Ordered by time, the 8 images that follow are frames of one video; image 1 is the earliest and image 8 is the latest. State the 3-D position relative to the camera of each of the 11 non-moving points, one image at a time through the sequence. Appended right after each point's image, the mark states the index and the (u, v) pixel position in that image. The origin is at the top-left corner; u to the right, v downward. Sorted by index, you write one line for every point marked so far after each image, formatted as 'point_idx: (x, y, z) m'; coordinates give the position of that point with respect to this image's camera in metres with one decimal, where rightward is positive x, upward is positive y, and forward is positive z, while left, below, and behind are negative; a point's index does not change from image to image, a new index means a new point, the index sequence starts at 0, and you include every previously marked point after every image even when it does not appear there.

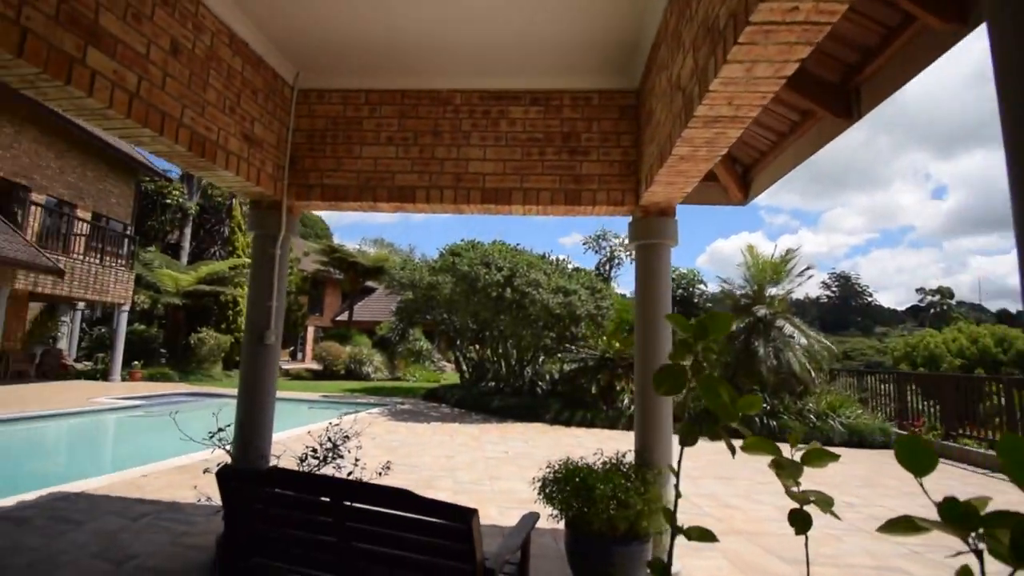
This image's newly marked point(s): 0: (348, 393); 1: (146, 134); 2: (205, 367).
0: (-5.2, -3.4, +15.8) m
1: (-1.9, +0.8, +2.6) m
2: (-12.2, -3.2, +19.7) m
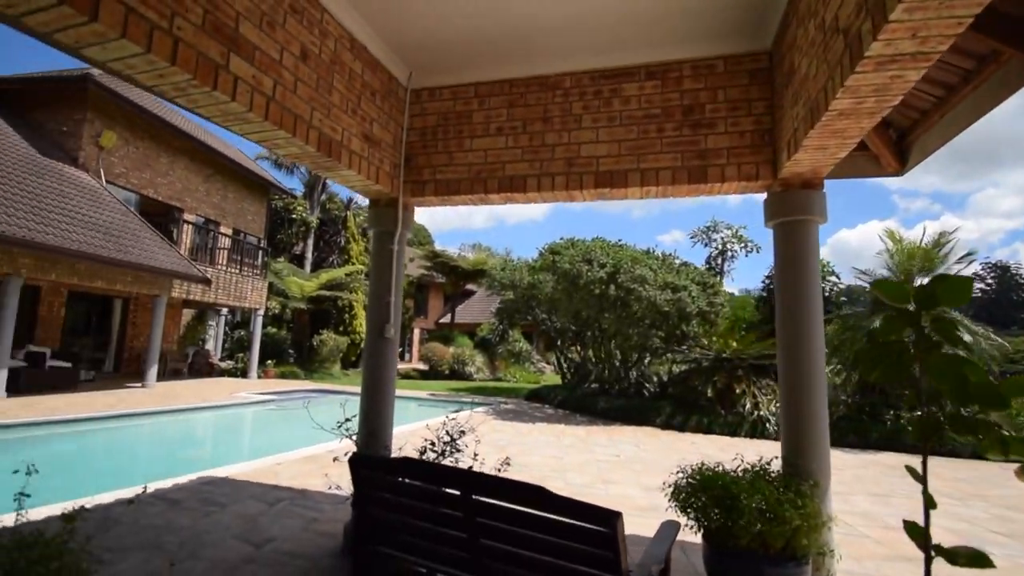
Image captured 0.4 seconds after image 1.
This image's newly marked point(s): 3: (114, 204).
0: (-1.9, -3.4, +16.3) m
1: (-1.2, +0.8, +2.7) m
2: (-8.0, -3.4, +21.5) m
3: (-11.4, +2.3, +14.4) m
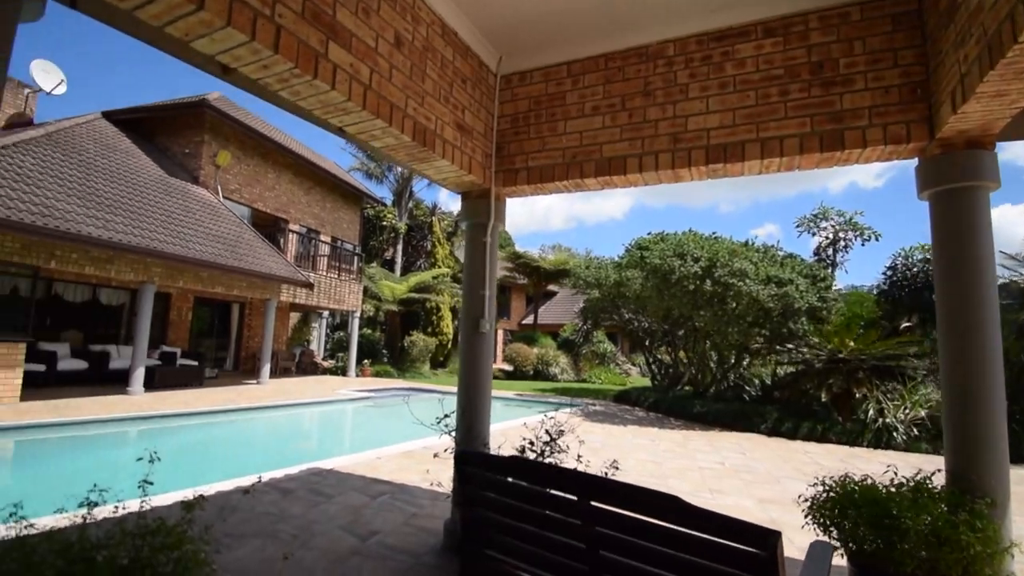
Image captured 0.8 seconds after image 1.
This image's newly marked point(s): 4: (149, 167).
0: (+0.9, -3.4, +16.2) m
1: (-0.7, +0.9, +2.7) m
2: (-4.3, -3.5, +22.3) m
3: (-8.8, +2.2, +15.8) m
4: (-10.7, +3.5, +14.9) m
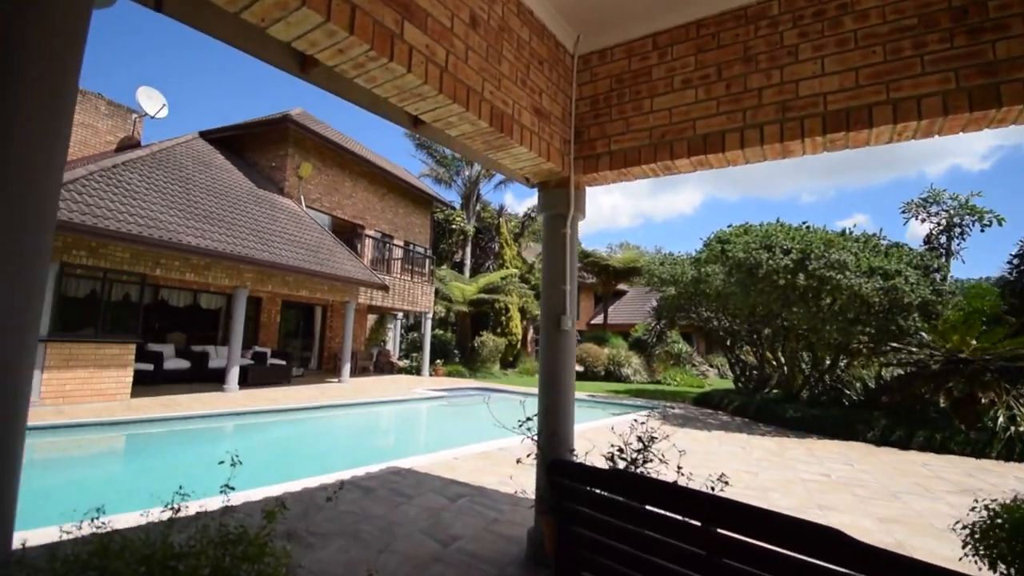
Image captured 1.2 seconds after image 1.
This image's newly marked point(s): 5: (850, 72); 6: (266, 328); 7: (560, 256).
0: (+3.2, -3.3, +15.7) m
1: (-0.3, +0.9, +2.5) m
2: (-1.1, -3.5, +22.4) m
3: (-6.6, +2.1, +16.7) m
4: (-8.6, +3.4, +16.0) m
5: (+1.7, +1.1, +2.6) m
6: (-8.1, -1.3, +16.6) m
7: (+0.3, +0.2, +3.4) m
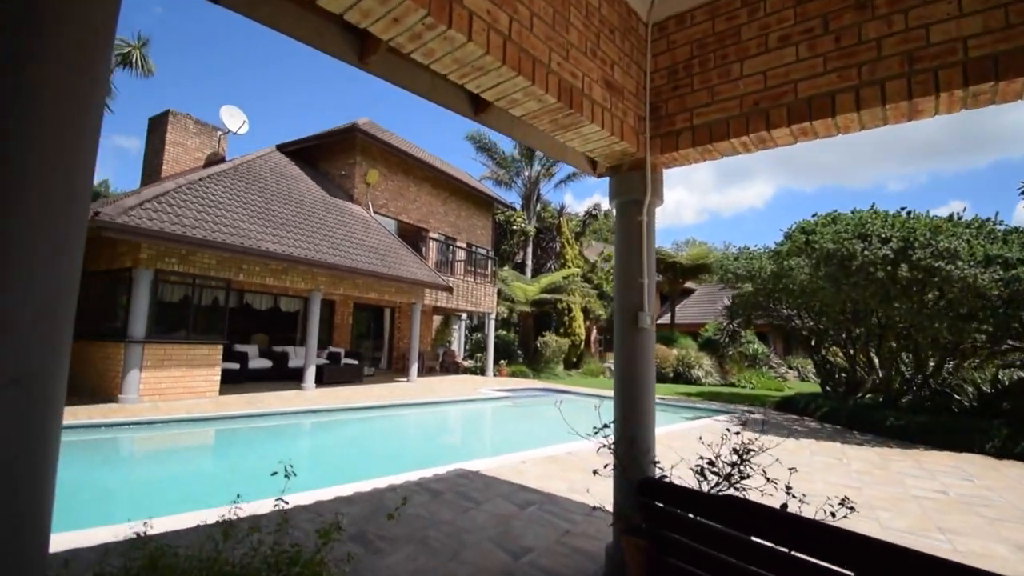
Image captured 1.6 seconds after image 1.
0: (+5.2, -3.2, +14.9) m
1: (0.0, +0.9, +2.3) m
2: (+1.7, -3.5, +22.2) m
3: (-4.5, +2.0, +17.1) m
4: (-6.6, +3.3, +16.7) m
5: (+2.1, +1.2, +2.1) m
6: (-6.0, -1.4, +17.2) m
7: (+0.8, +0.3, +3.1) m
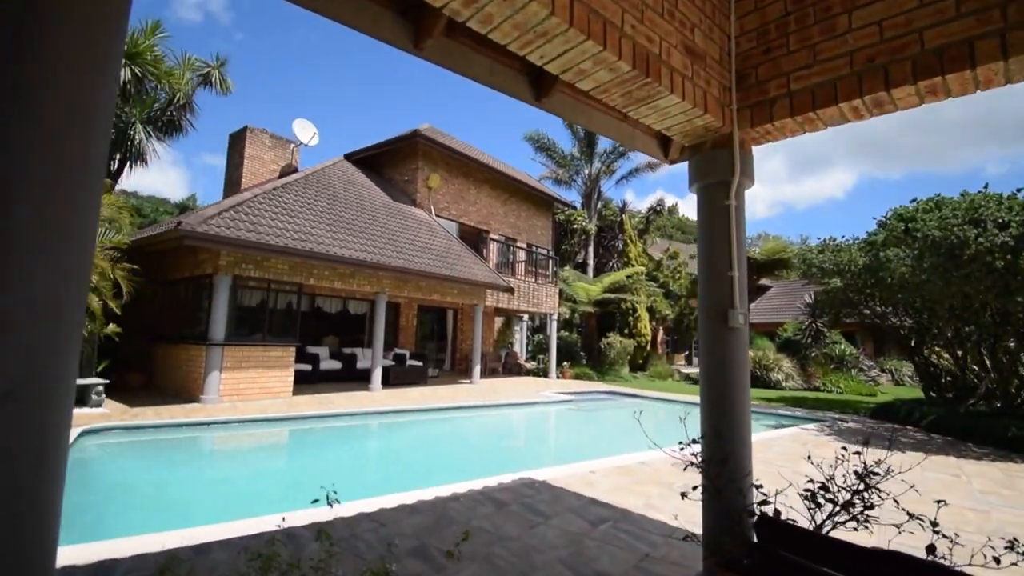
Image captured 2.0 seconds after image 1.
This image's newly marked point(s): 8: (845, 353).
0: (+7.0, -3.2, +13.9) m
1: (+0.3, +0.9, +2.0) m
2: (+4.5, -3.5, +21.5) m
3: (-2.4, +1.9, +17.3) m
4: (-4.6, +3.2, +17.1) m
5: (+2.3, +1.2, +1.6) m
6: (-3.8, -1.5, +17.6) m
7: (+1.2, +0.3, +2.7) m
8: (+13.0, -2.5, +19.4) m
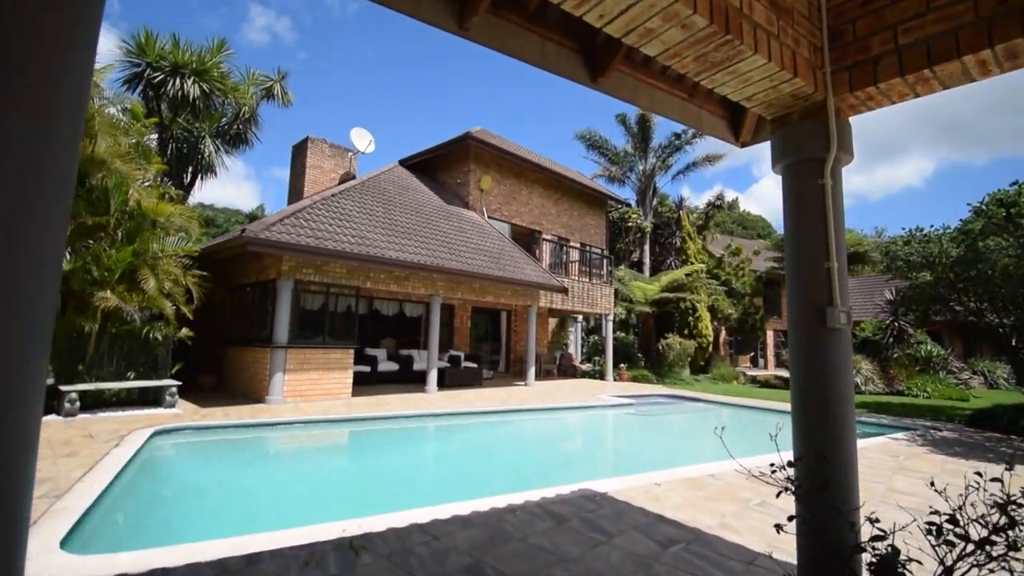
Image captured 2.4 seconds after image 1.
0: (+8.5, -3.1, +12.8) m
1: (+0.5, +1.0, +1.7) m
2: (+6.8, -3.4, +20.6) m
3: (-0.6, +1.9, +17.2) m
4: (-2.8, +3.1, +17.2) m
5: (+2.4, +1.3, +1.1) m
6: (-1.9, -1.6, +17.6) m
7: (+1.4, +0.3, +2.3) m
8: (+15.0, -2.4, +17.7) m
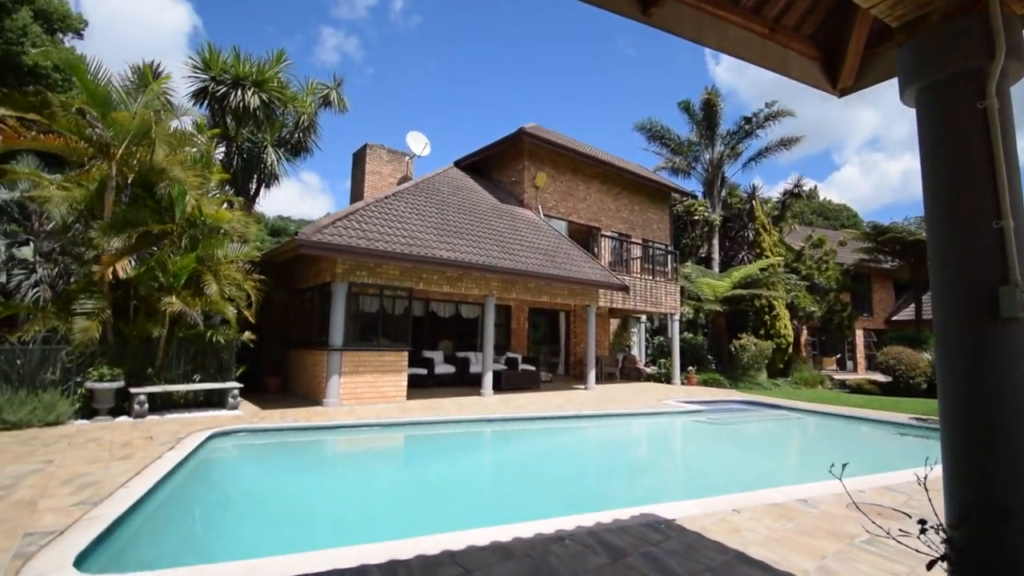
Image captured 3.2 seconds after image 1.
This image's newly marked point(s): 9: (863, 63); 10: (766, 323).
0: (+9.9, -2.9, +11.1) m
1: (+0.5, +1.0, +1.1) m
2: (+9.1, -3.3, +19.1) m
3: (+1.3, +1.9, +16.6) m
4: (-0.9, +3.0, +16.9) m
5: (+2.3, +1.4, +0.3) m
6: (+0.1, -1.6, +17.1) m
7: (+1.5, +0.4, +1.6) m
8: (+16.9, -2.0, +15.1) m
9: (+2.0, +1.3, +2.9) m
10: (+10.0, -1.4, +19.7) m
